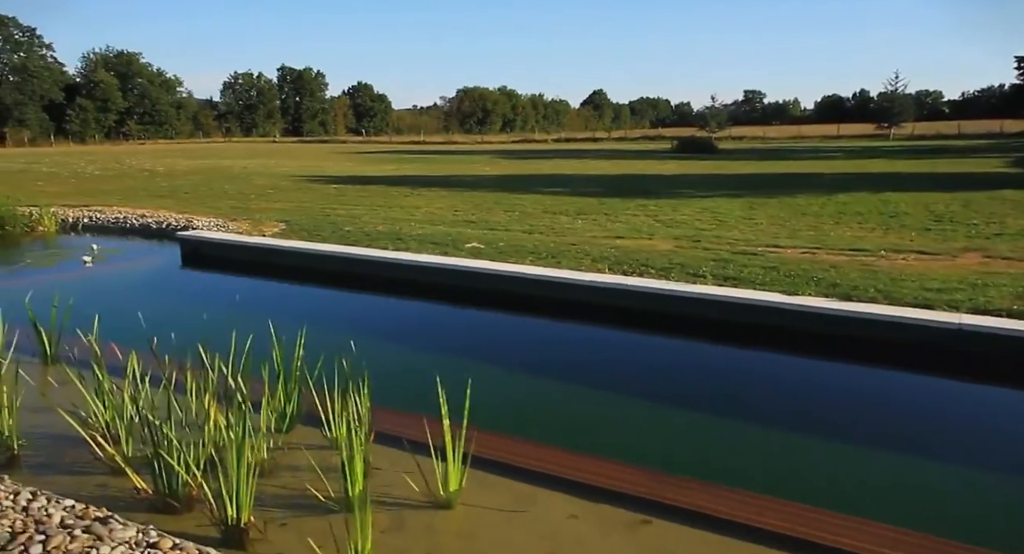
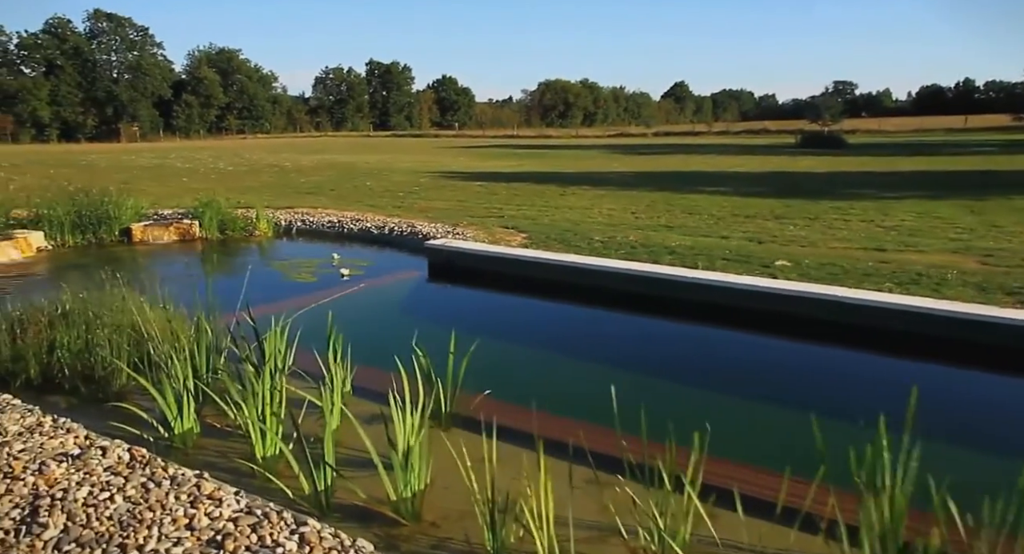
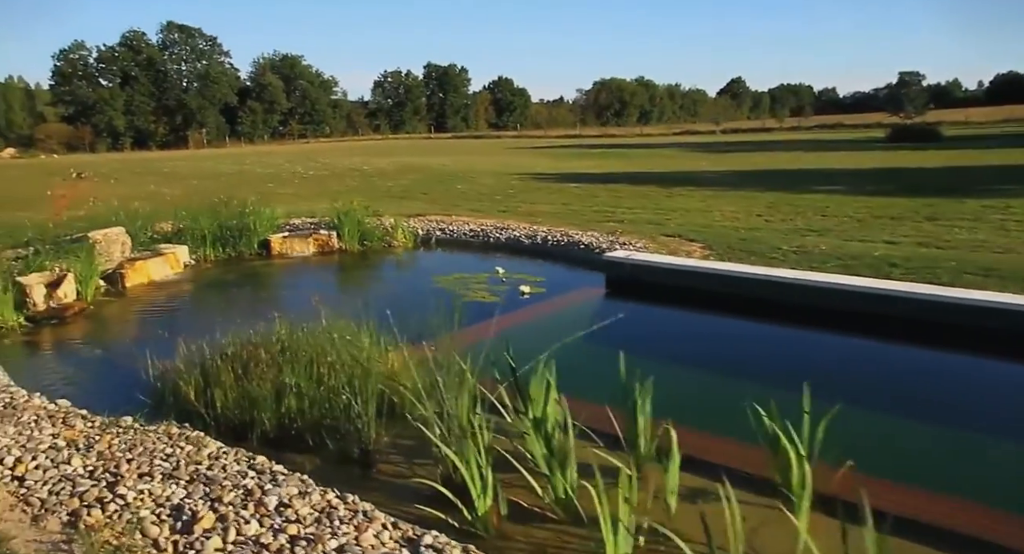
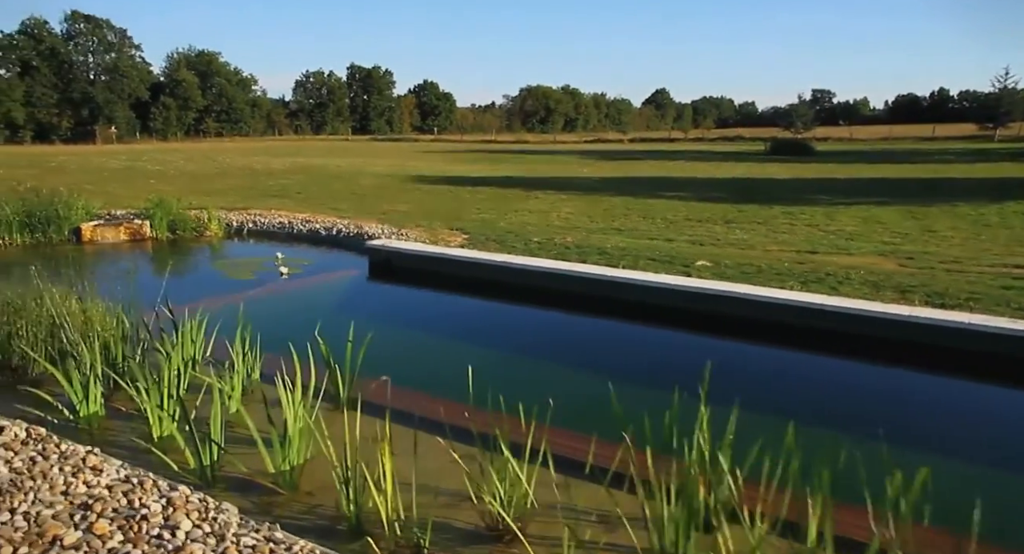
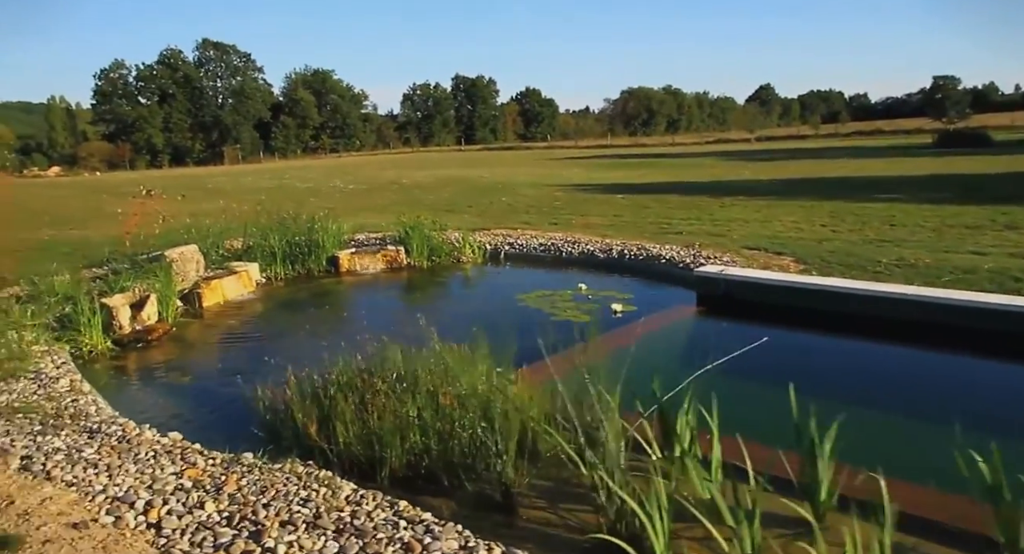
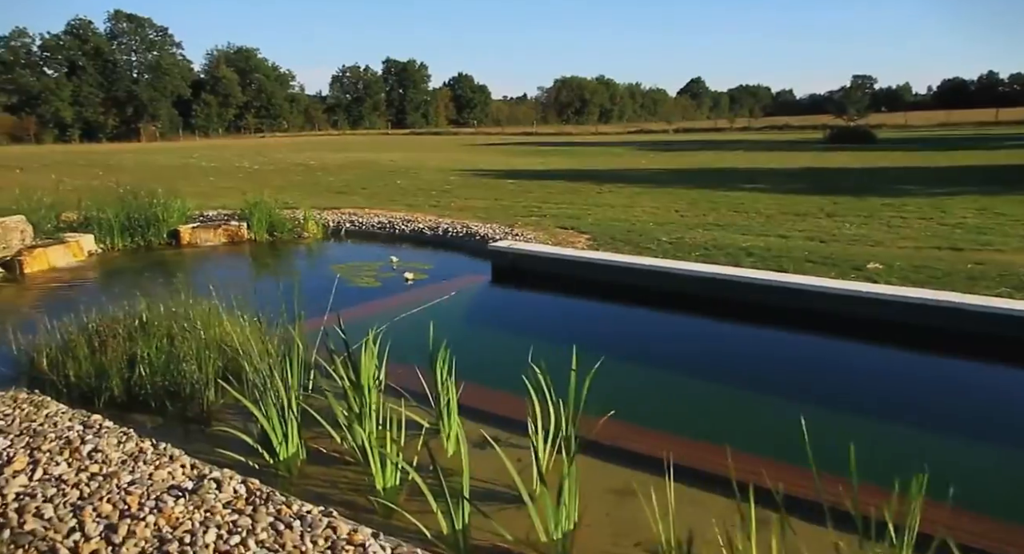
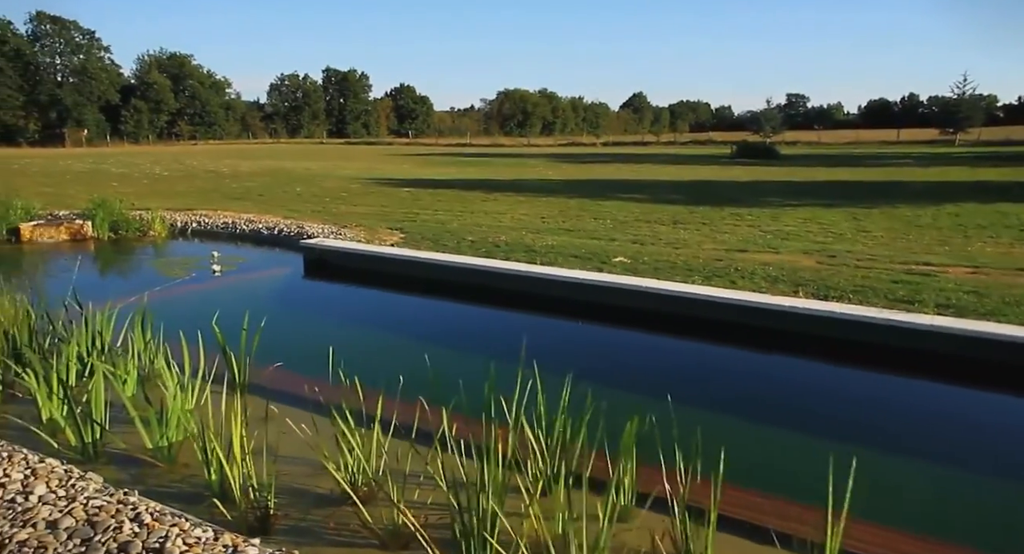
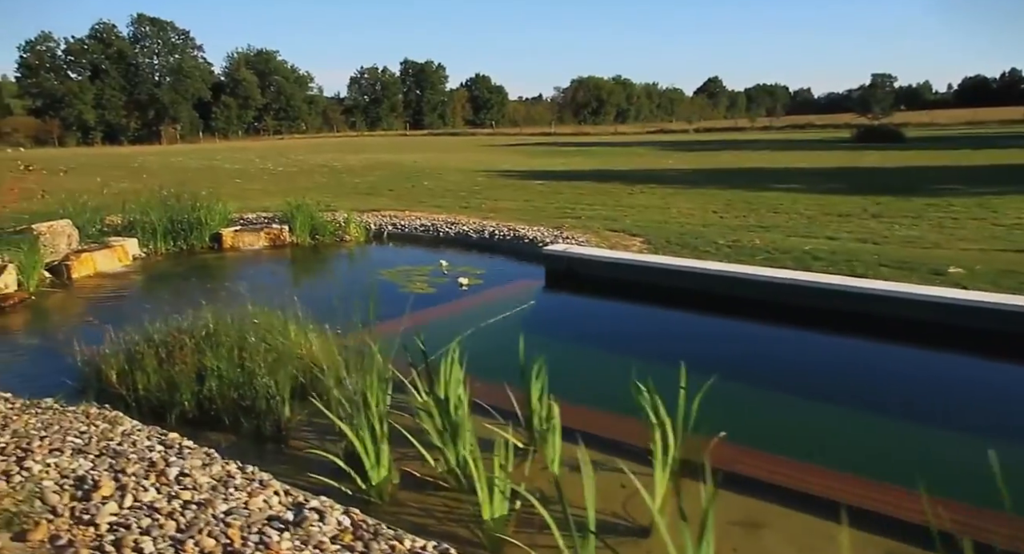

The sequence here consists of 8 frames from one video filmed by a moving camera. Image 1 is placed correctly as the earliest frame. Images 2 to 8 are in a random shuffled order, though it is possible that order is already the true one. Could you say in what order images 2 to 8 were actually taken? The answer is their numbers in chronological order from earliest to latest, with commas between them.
7, 4, 2, 6, 8, 3, 5
